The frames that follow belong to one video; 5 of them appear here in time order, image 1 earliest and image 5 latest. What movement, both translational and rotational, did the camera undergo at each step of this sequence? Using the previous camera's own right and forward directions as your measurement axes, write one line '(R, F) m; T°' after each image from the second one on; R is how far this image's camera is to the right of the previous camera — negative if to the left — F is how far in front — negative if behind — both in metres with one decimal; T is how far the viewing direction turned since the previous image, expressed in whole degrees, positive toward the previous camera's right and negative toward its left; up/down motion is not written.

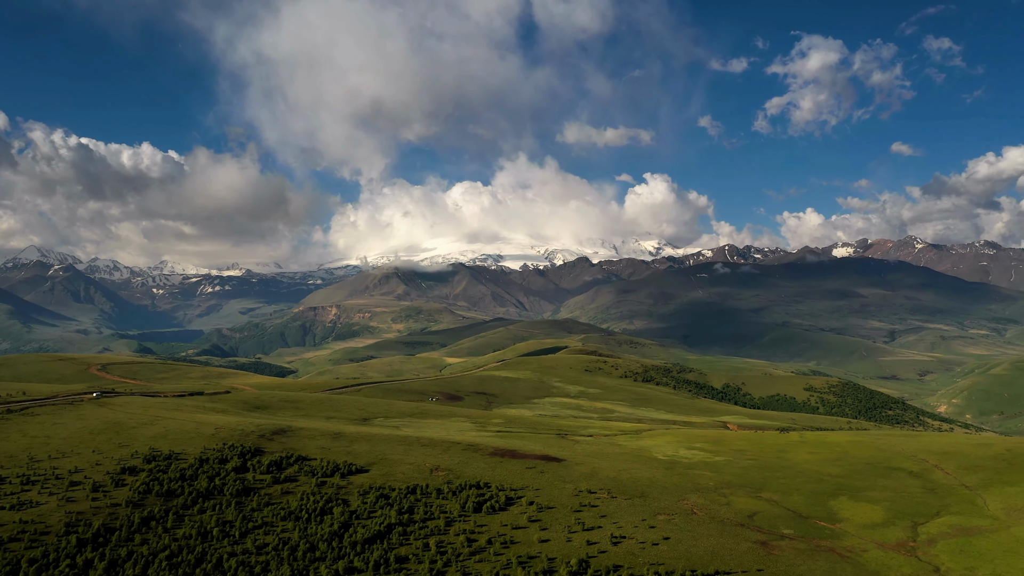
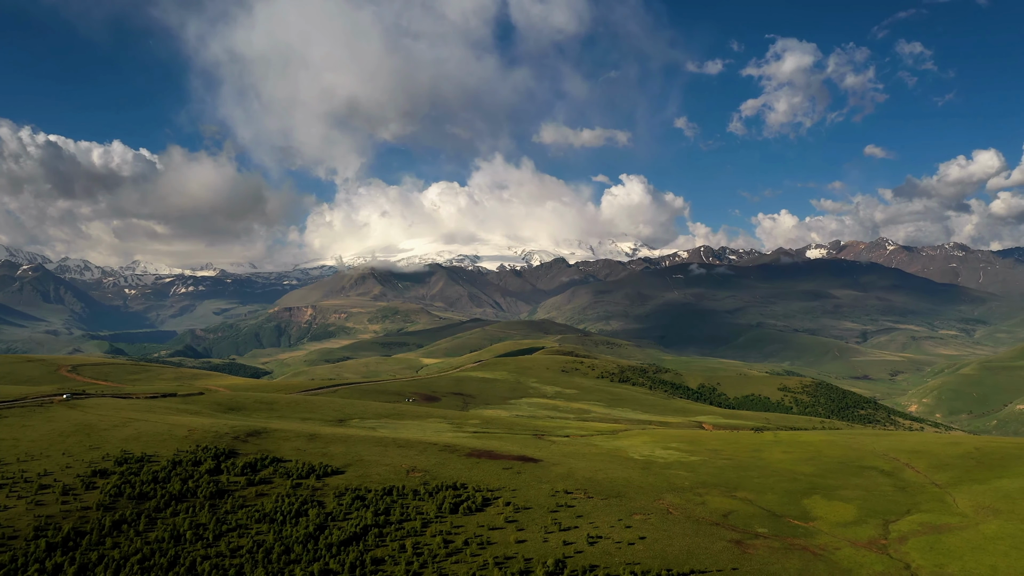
(+0.1, +3.1) m; +2°
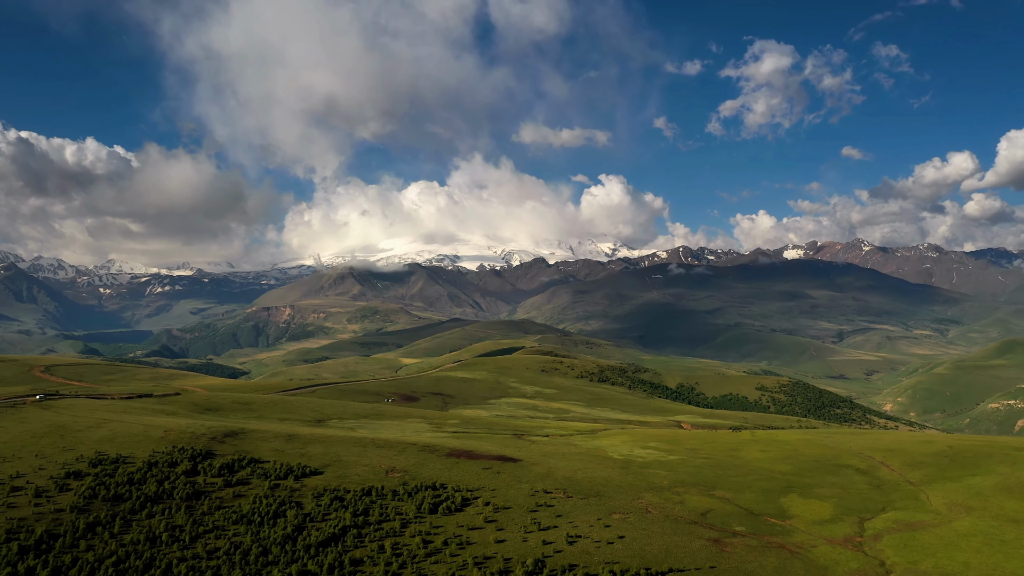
(+0.1, +2.8) m; +2°
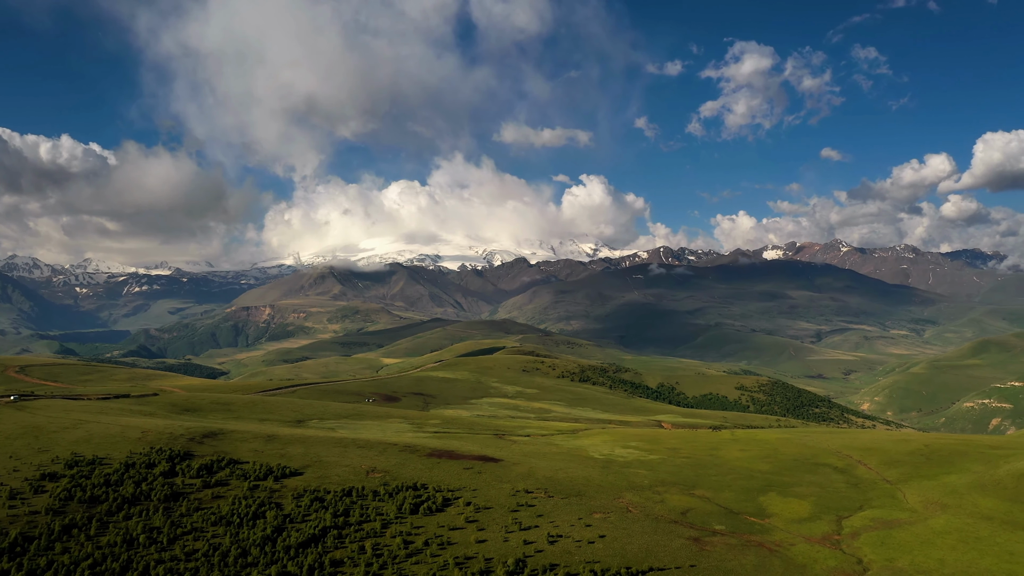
(+0.1, +2.5) m; +2°
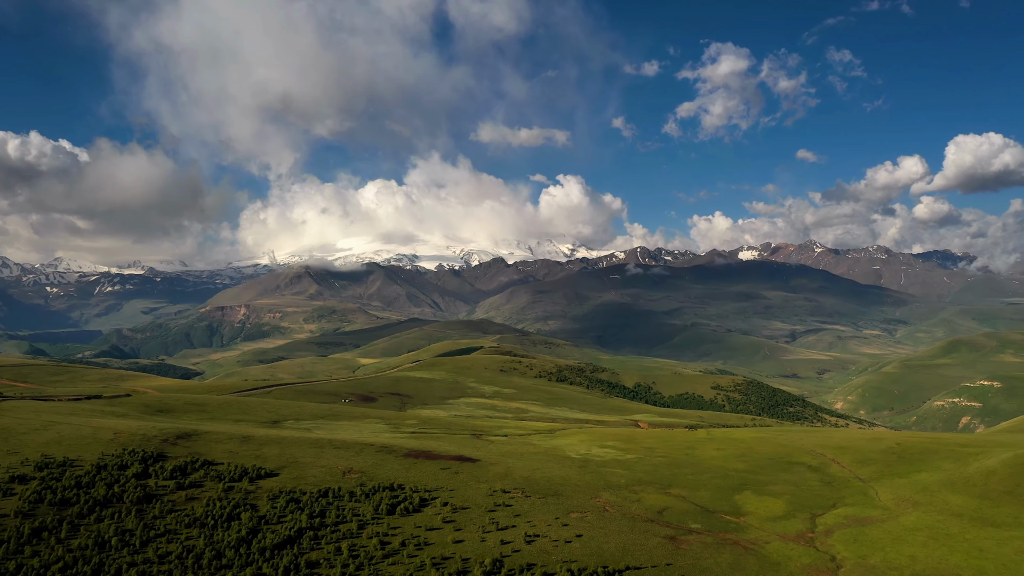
(+0.1, +2.8) m; +2°
